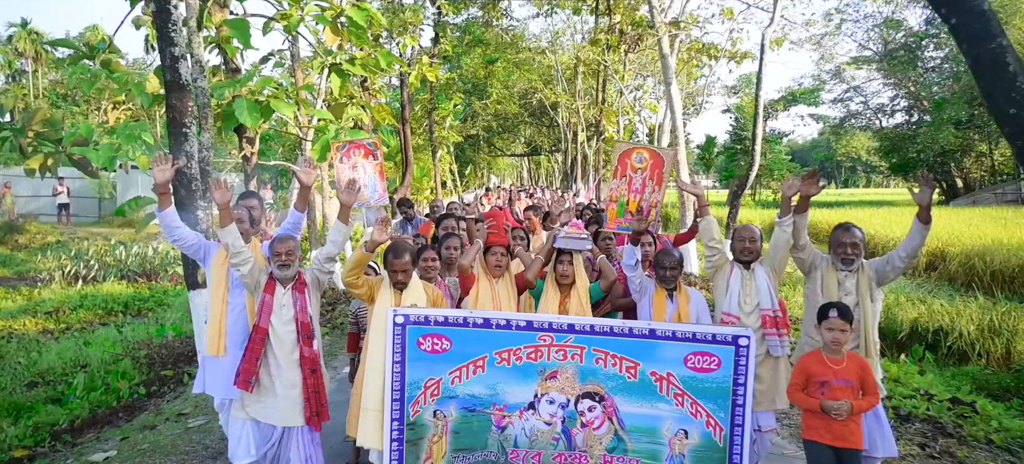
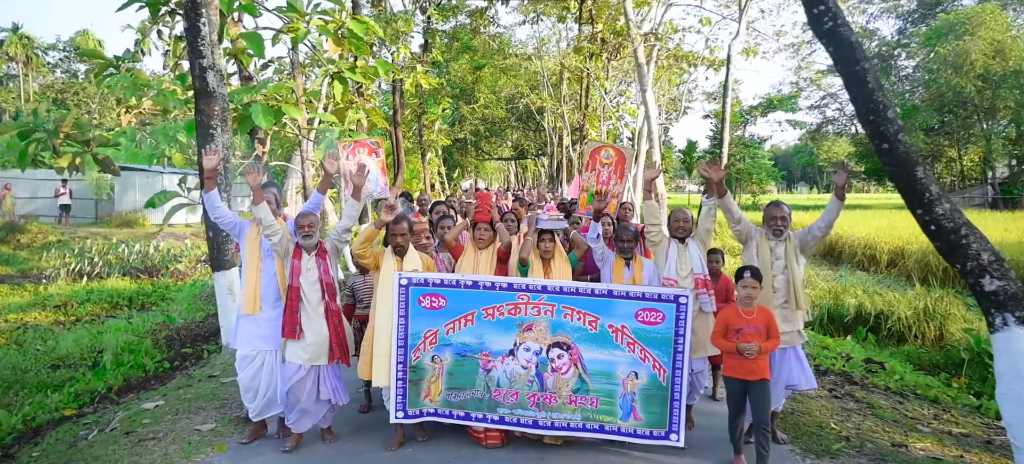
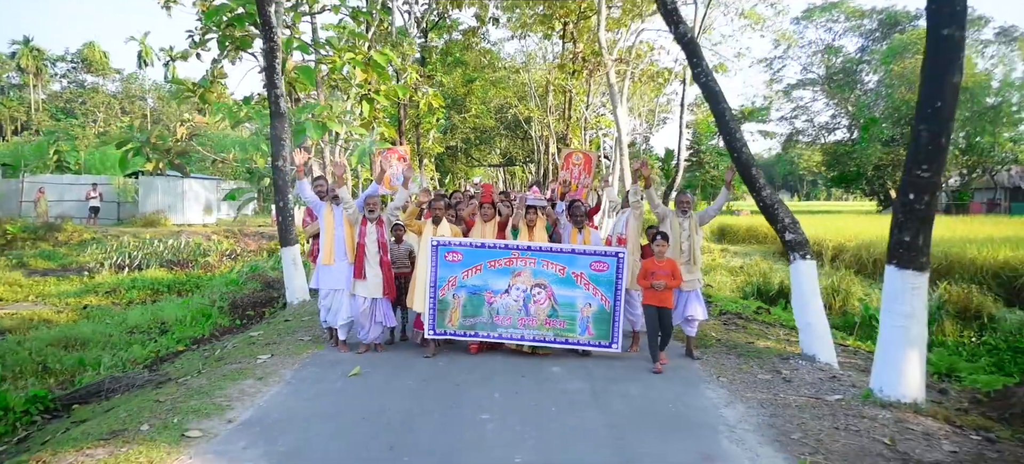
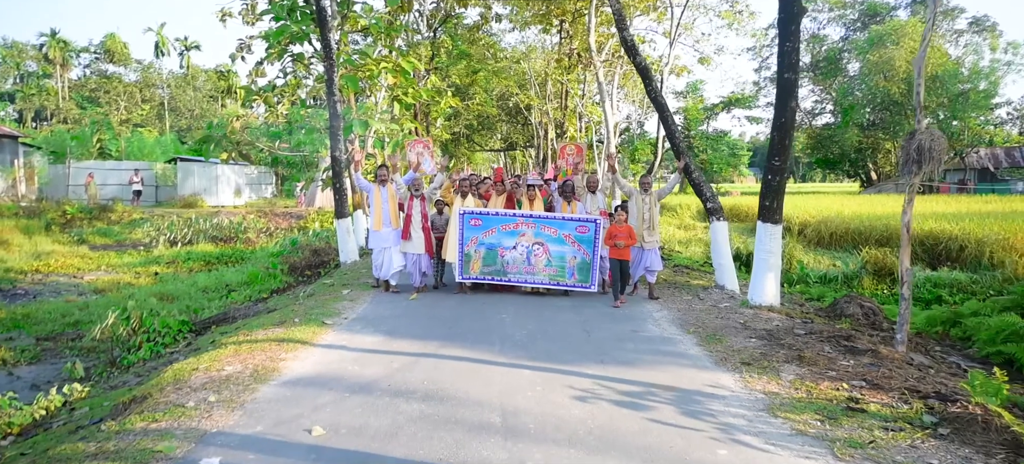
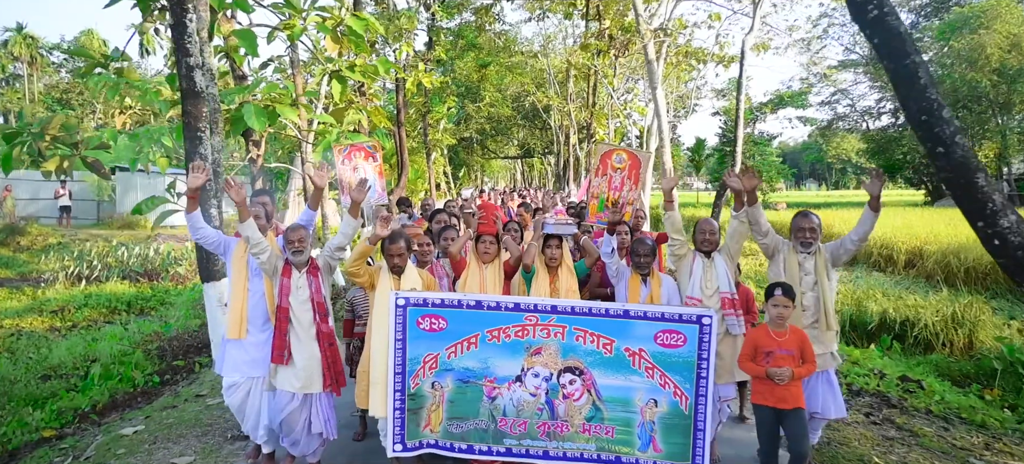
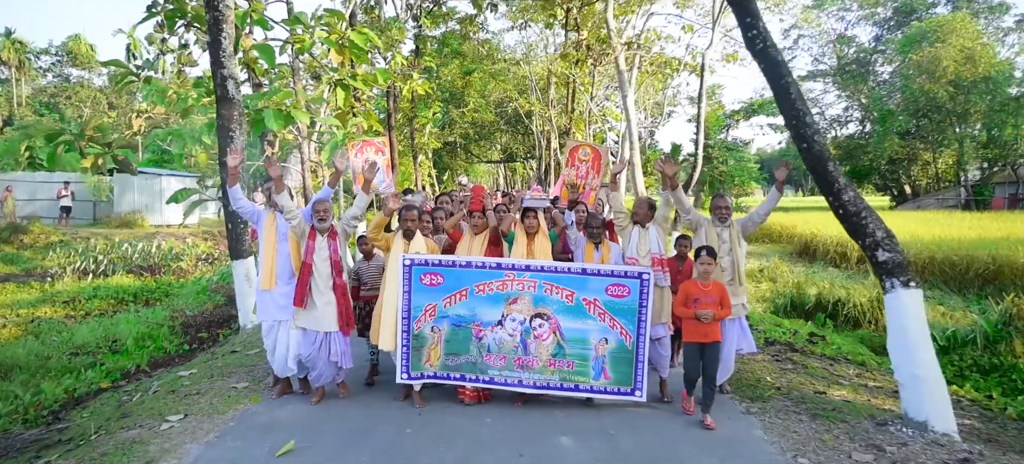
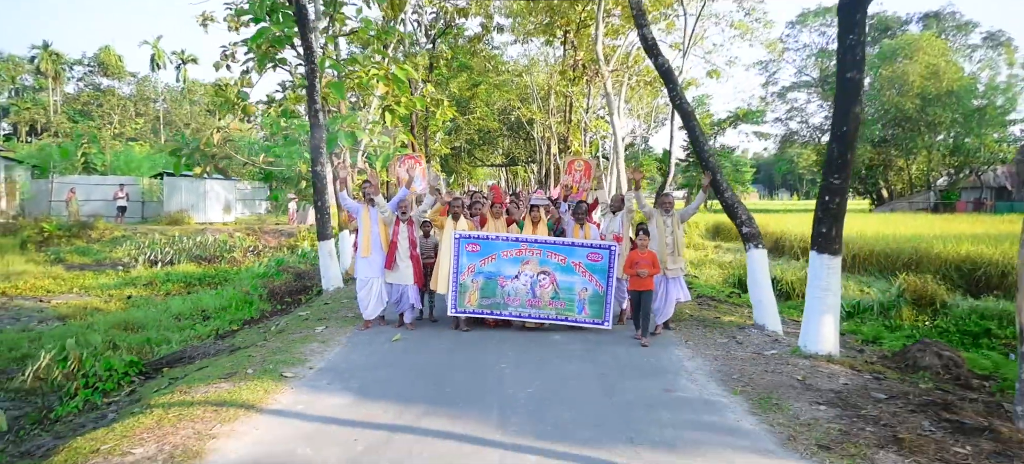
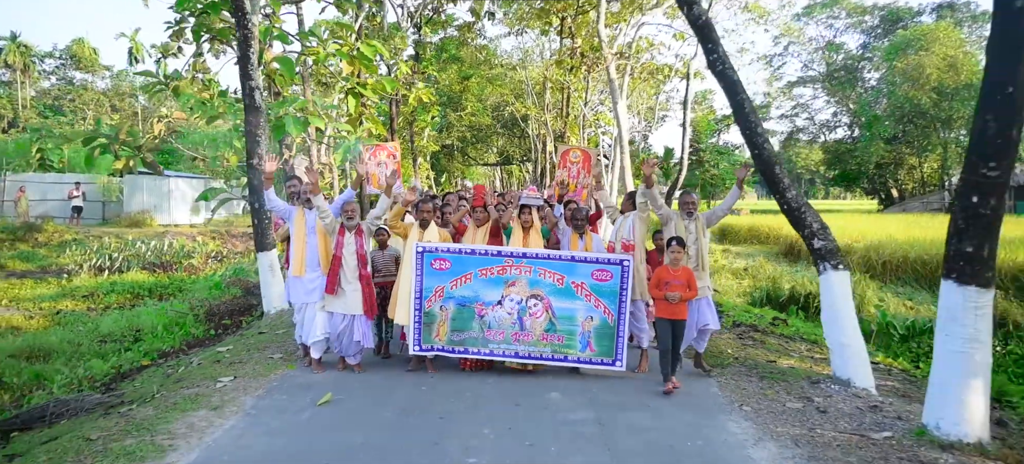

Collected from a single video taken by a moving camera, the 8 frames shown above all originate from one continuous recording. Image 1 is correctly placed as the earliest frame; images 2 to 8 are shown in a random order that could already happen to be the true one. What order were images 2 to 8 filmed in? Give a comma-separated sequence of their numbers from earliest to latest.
5, 2, 6, 8, 3, 7, 4
